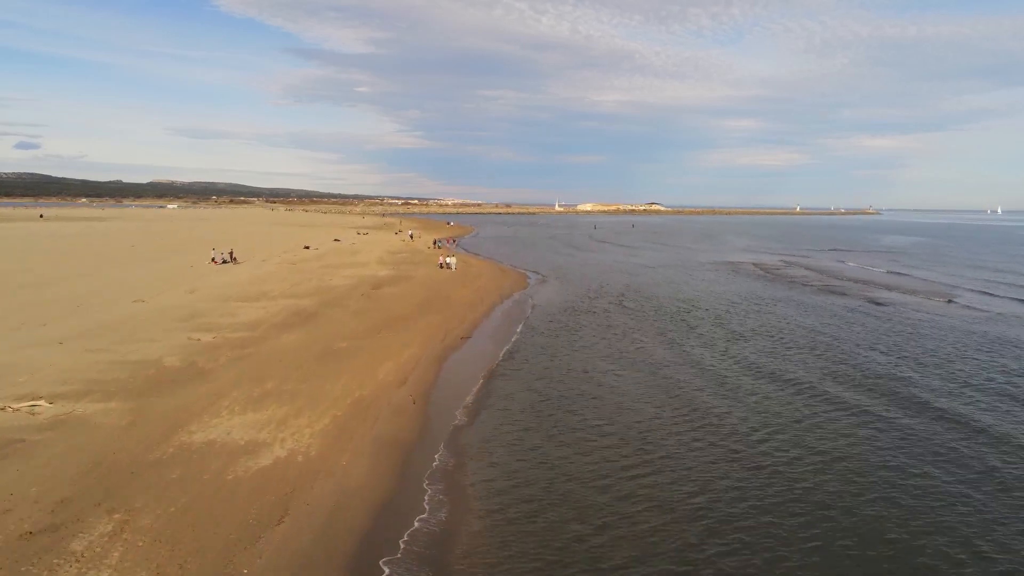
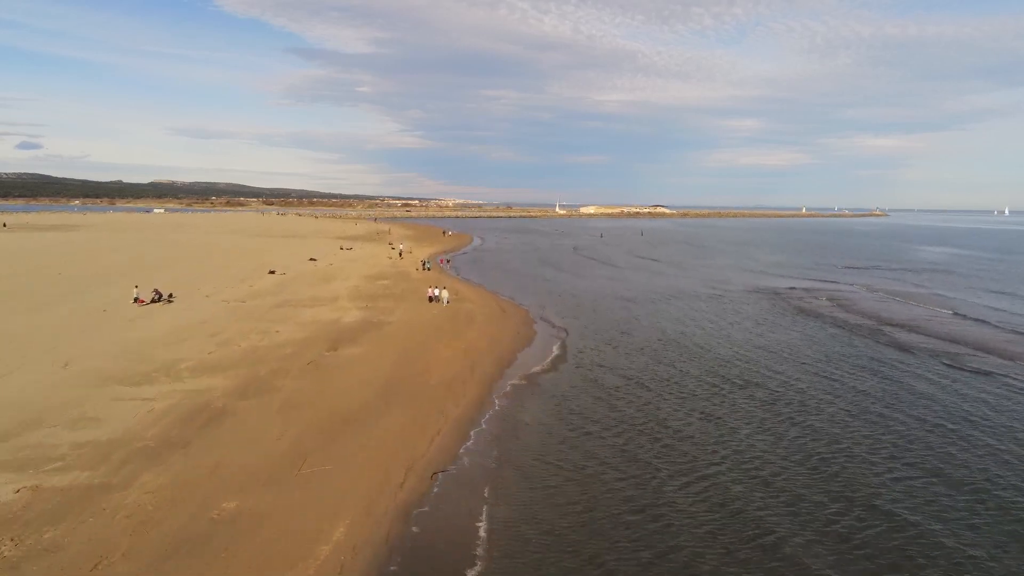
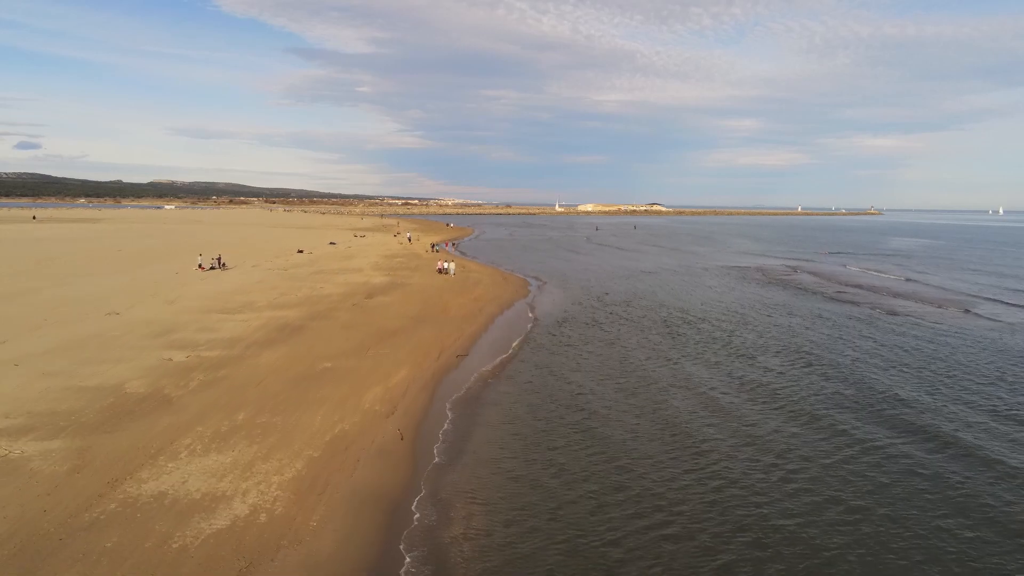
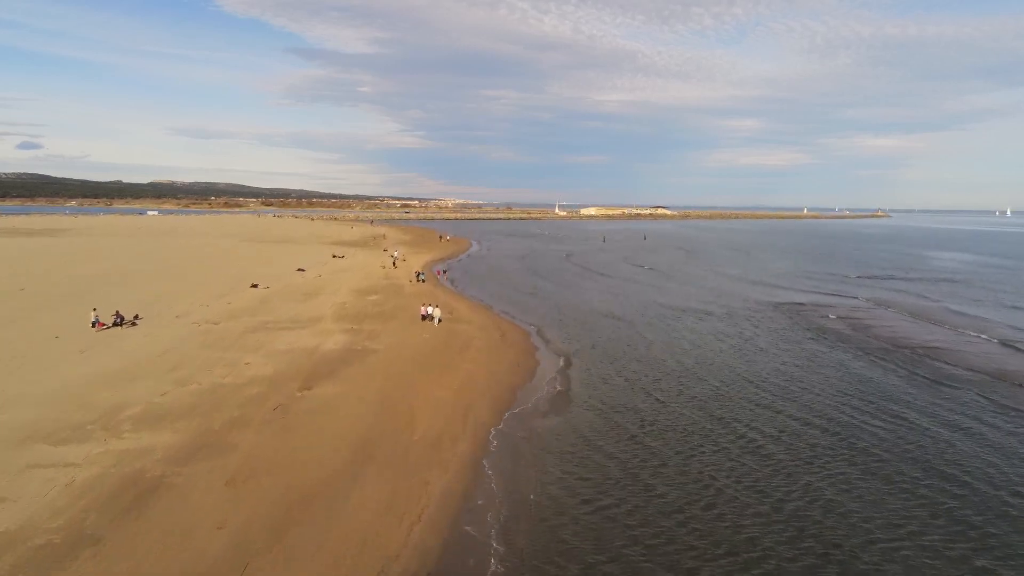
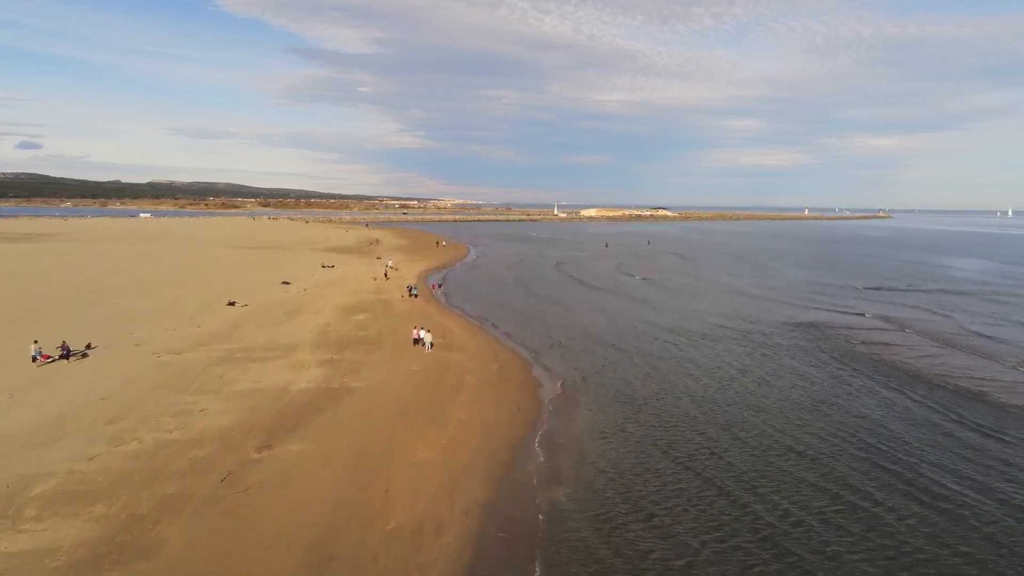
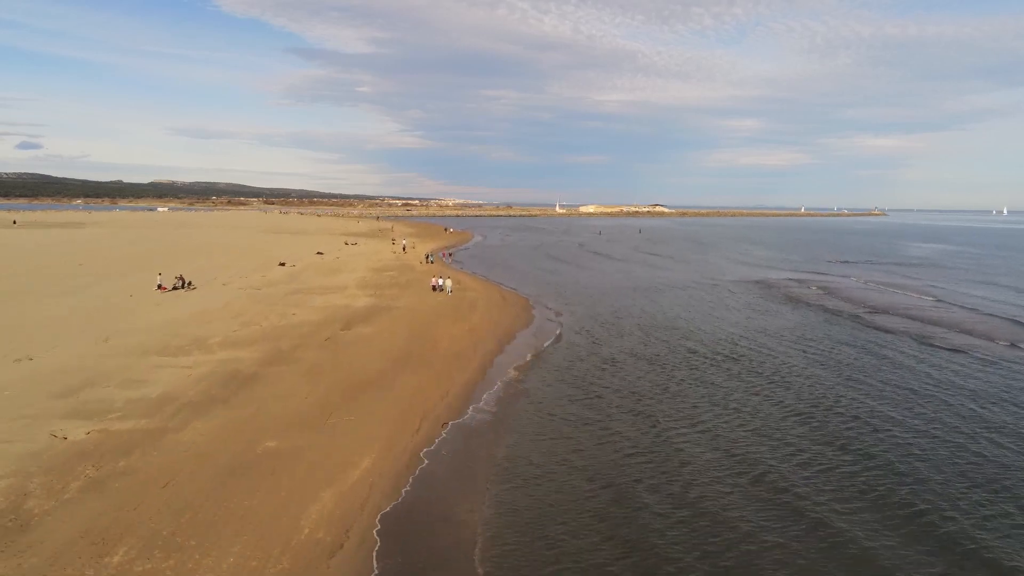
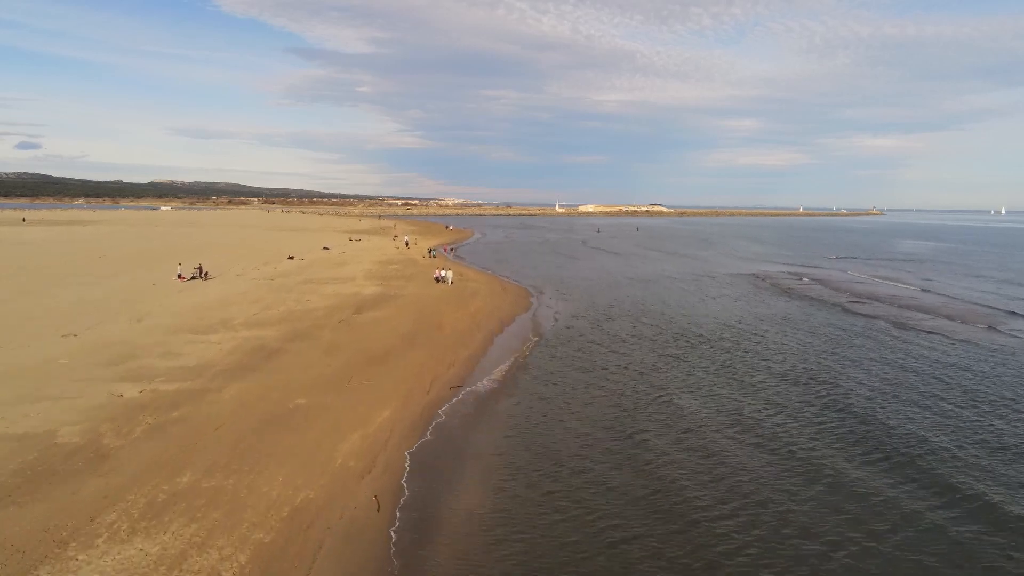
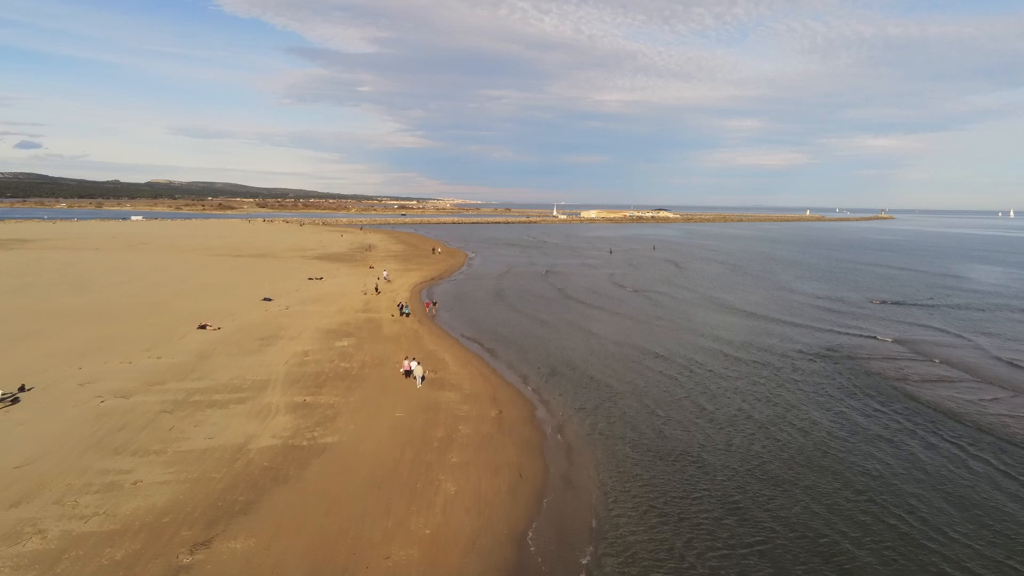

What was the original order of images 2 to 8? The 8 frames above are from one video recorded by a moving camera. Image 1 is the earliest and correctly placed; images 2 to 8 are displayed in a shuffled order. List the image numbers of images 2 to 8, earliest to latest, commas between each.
3, 7, 6, 2, 4, 5, 8
